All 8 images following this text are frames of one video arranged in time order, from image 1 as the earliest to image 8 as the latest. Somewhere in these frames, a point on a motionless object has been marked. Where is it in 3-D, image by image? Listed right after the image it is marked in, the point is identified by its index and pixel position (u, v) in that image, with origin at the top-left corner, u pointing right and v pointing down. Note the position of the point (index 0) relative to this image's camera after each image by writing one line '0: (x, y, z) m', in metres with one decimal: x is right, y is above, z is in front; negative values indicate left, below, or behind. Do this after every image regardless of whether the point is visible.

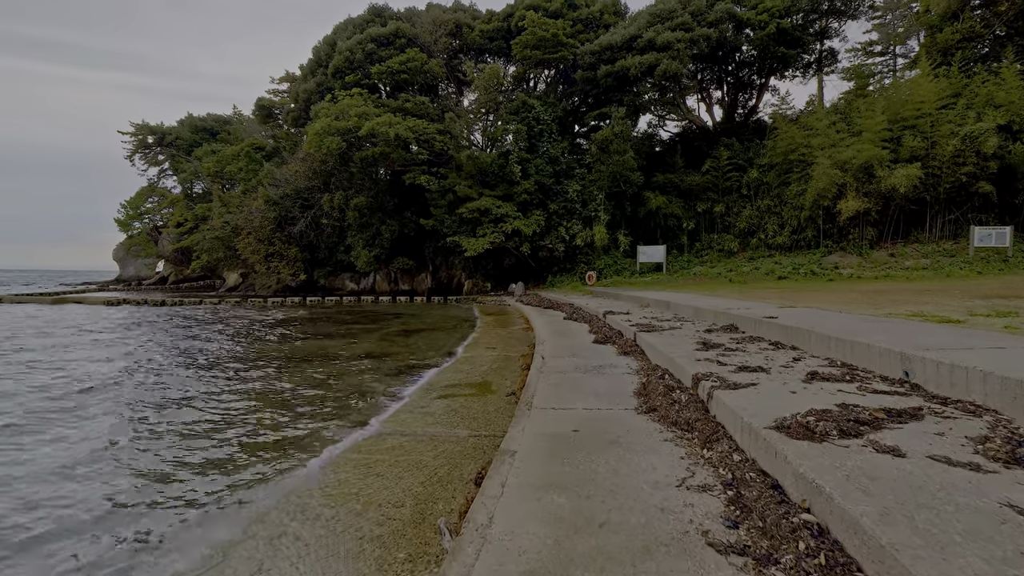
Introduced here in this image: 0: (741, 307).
0: (+2.9, -0.2, +6.1) m
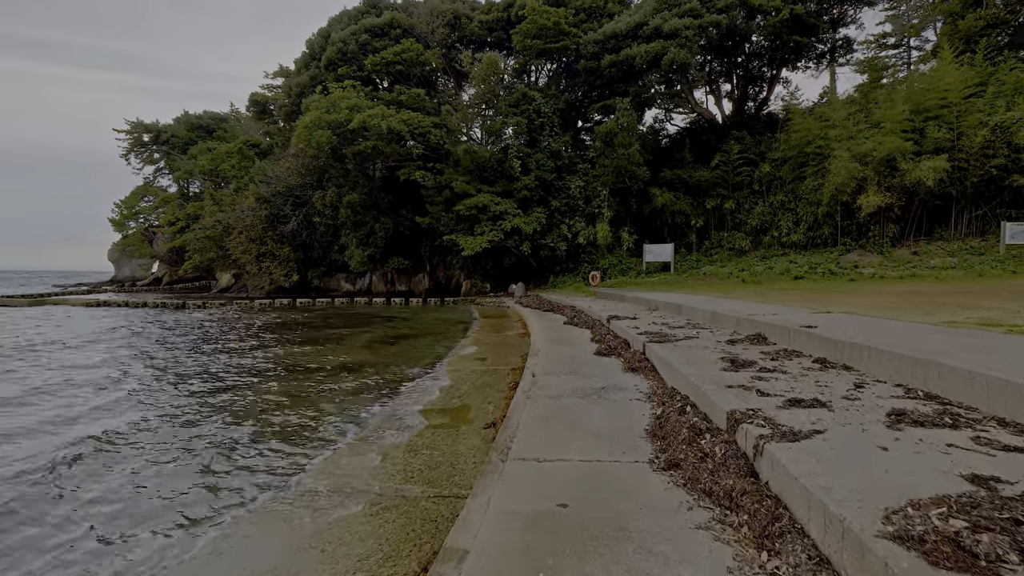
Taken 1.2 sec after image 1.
0: (+2.7, -0.3, +5.3) m
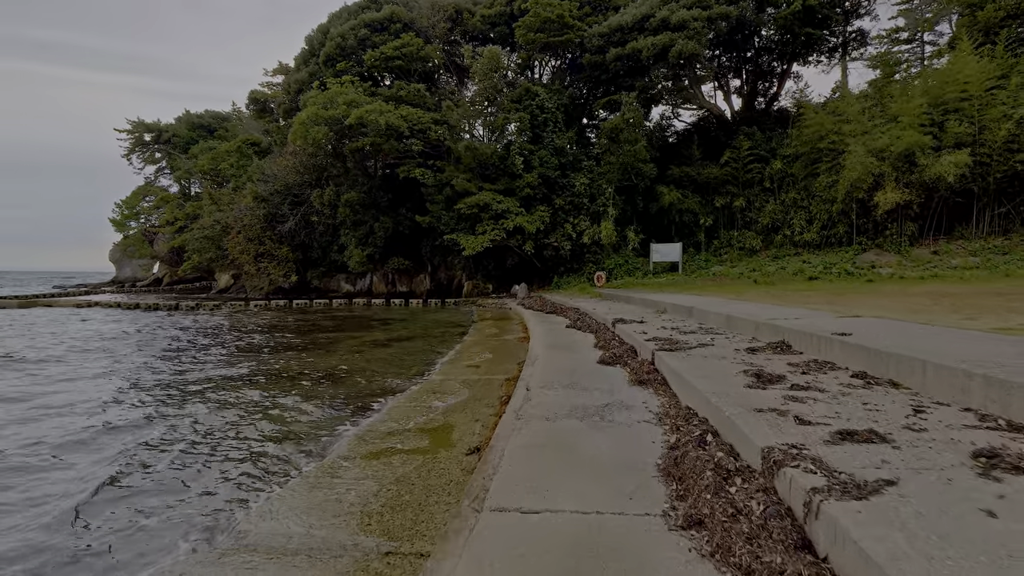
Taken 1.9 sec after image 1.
0: (+2.7, -0.3, +4.8) m
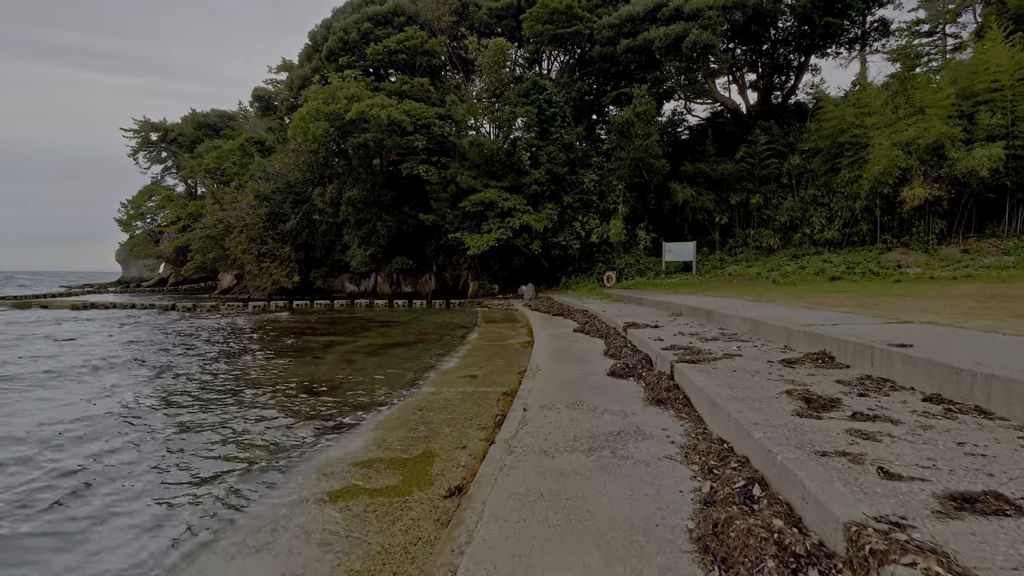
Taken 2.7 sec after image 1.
0: (+2.7, -0.3, +4.2) m
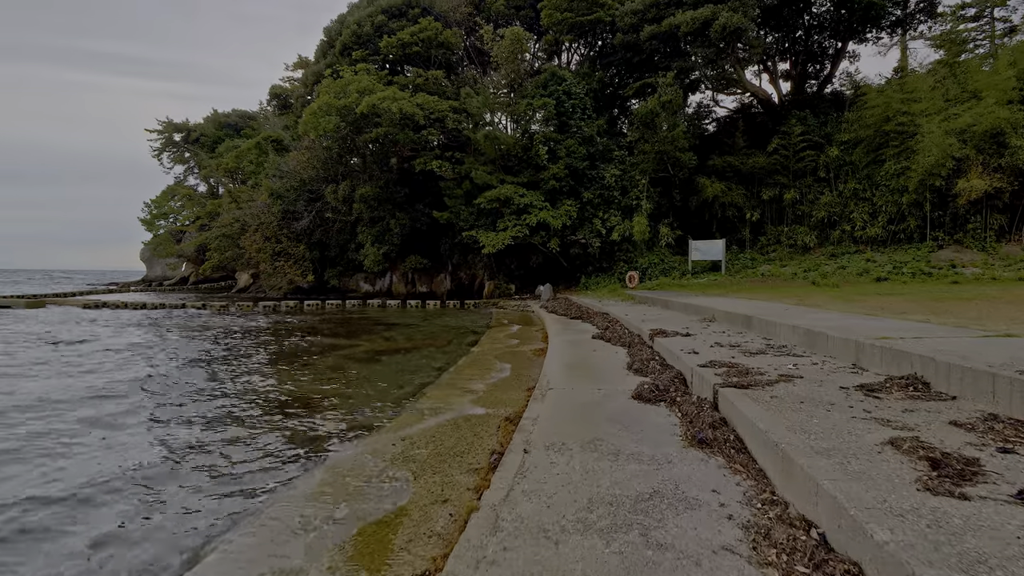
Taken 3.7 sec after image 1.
0: (+2.7, -0.3, +3.5) m
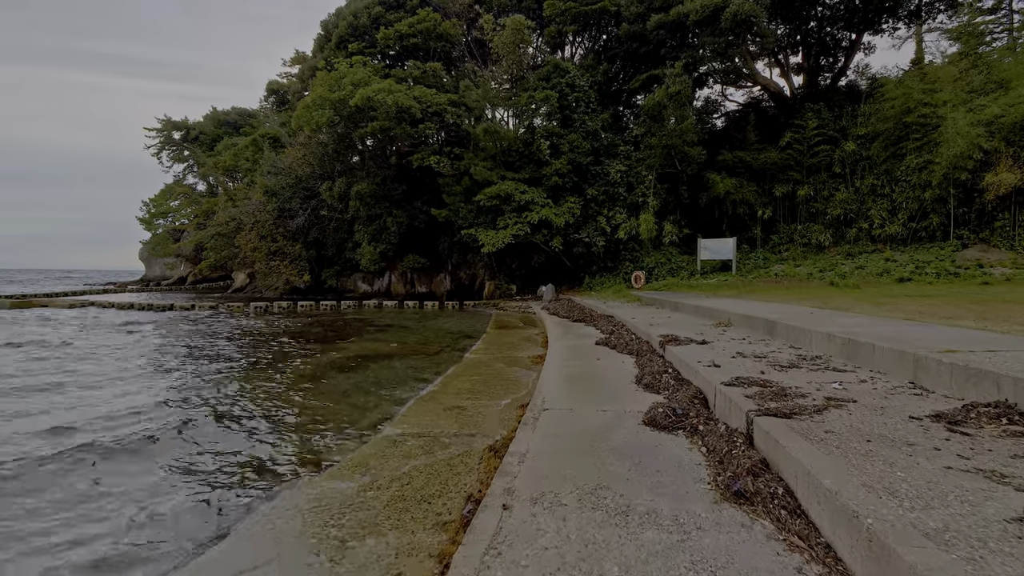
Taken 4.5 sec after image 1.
0: (+2.7, -0.3, +2.9) m
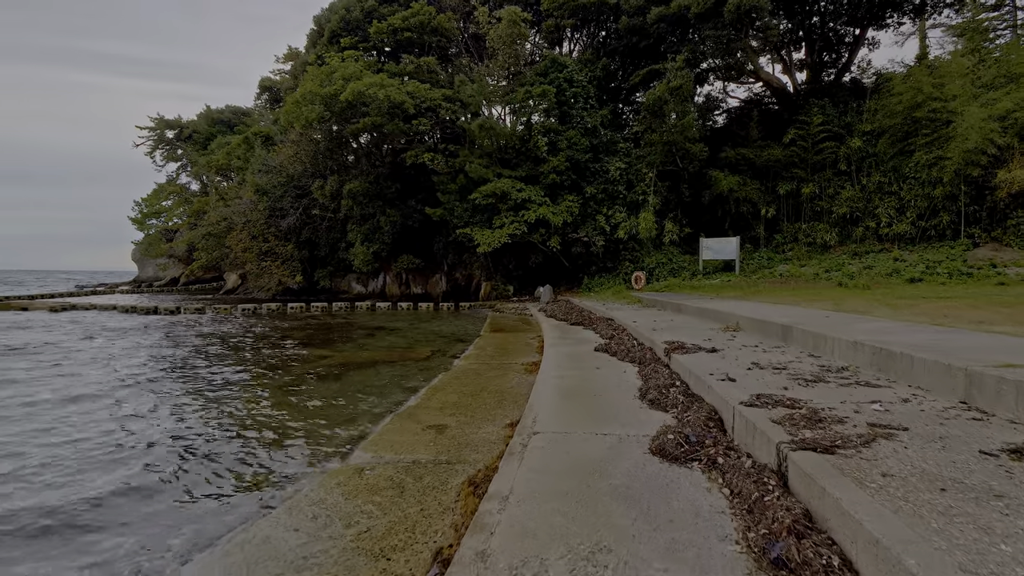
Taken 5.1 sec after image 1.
0: (+2.6, -0.4, +2.5) m
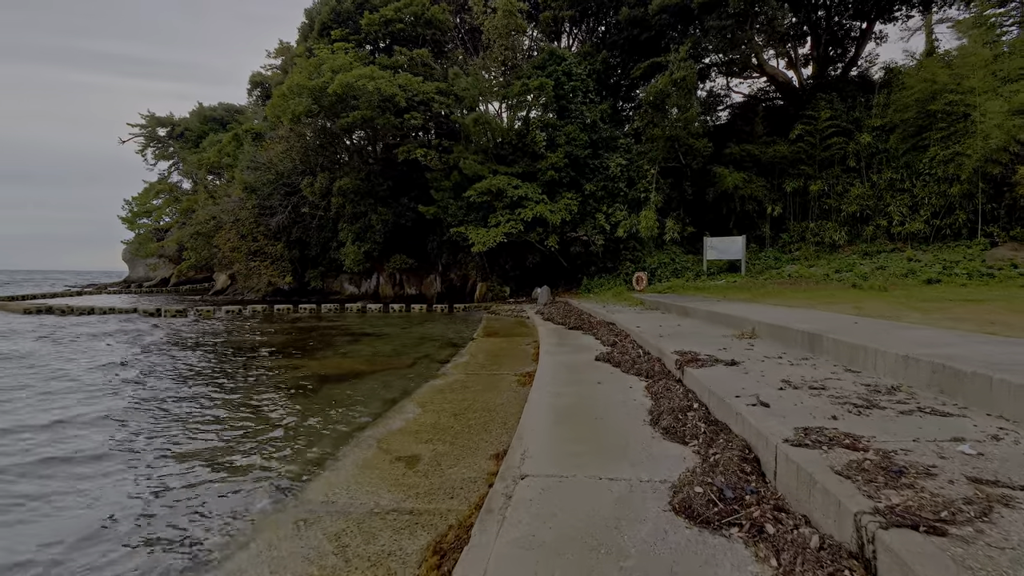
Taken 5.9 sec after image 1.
0: (+2.5, -0.4, +2.0) m
